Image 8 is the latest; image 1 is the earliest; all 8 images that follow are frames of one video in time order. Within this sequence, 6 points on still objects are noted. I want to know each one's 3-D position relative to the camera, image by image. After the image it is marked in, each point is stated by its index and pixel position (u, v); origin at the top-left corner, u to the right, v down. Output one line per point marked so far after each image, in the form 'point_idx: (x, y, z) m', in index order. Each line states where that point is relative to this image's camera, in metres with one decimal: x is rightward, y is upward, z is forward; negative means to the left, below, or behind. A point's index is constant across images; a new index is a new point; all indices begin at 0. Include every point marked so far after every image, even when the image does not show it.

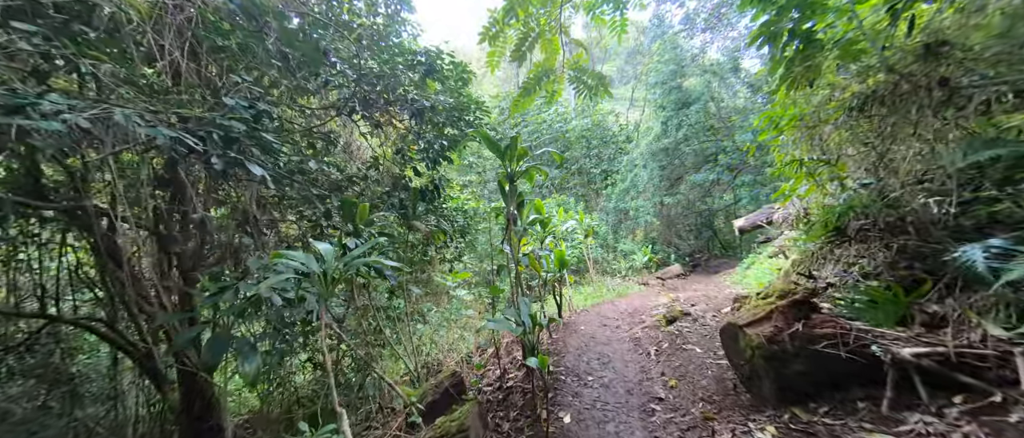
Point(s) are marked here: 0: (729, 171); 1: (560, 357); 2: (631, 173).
0: (+5.1, +1.1, +9.1) m
1: (+0.4, -1.1, +3.1) m
2: (+3.2, +1.3, +10.5) m
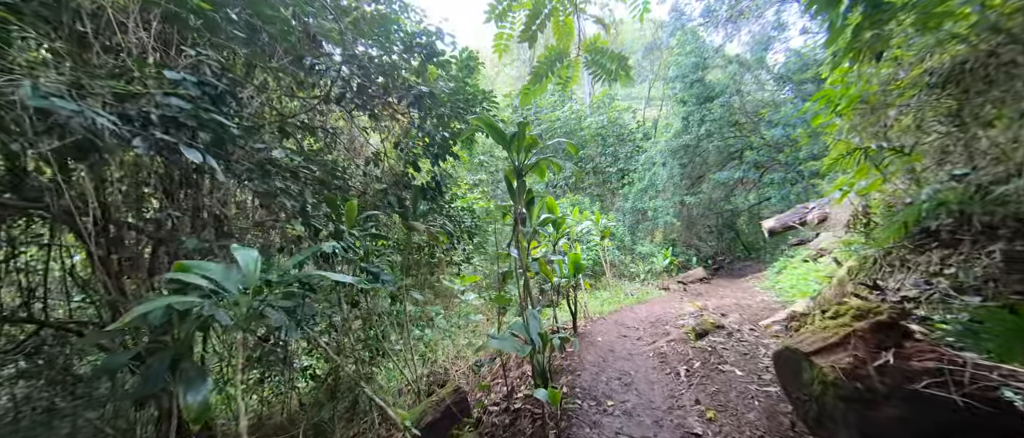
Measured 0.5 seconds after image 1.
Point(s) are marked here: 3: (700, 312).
0: (+5.4, +1.1, +8.6) m
1: (+0.4, -1.1, +2.8) m
2: (+3.5, +1.2, +10.1) m
3: (+1.8, -0.9, +3.7) m
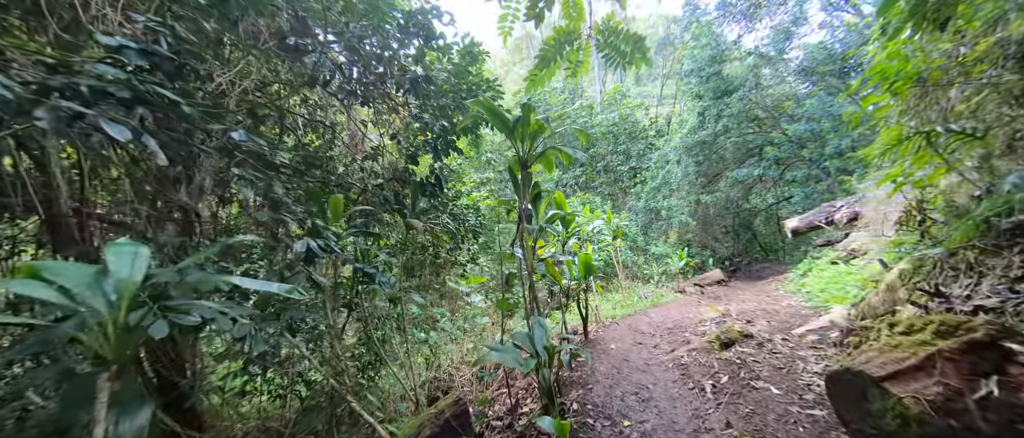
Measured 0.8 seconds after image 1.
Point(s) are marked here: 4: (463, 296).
0: (+5.5, +1.1, +8.2) m
1: (+0.5, -1.1, +2.5) m
2: (+3.8, +1.2, +9.7) m
3: (+1.8, -0.9, +3.4) m
4: (-0.6, -0.9, +4.6) m
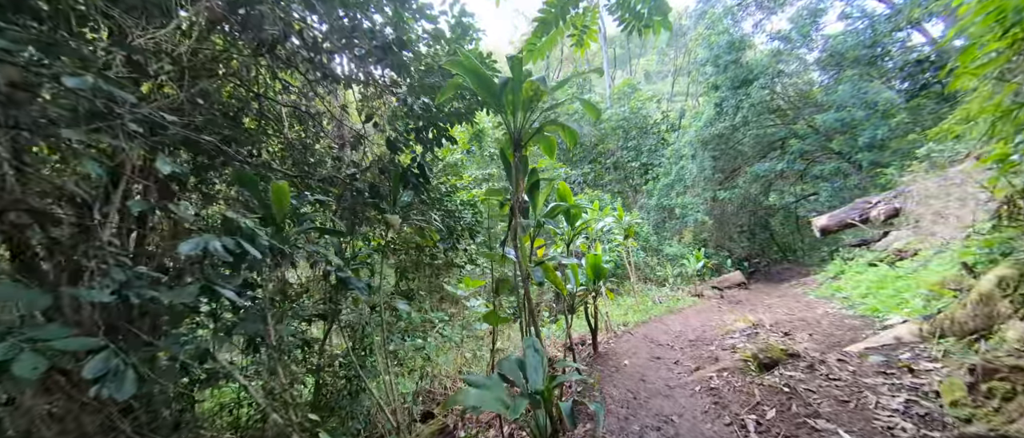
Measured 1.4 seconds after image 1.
0: (+5.6, +1.2, +7.7) m
1: (+0.5, -1.1, +2.1) m
2: (+3.9, +1.3, +9.3) m
3: (+1.8, -0.8, +2.9) m
4: (-0.5, -0.9, +4.2) m
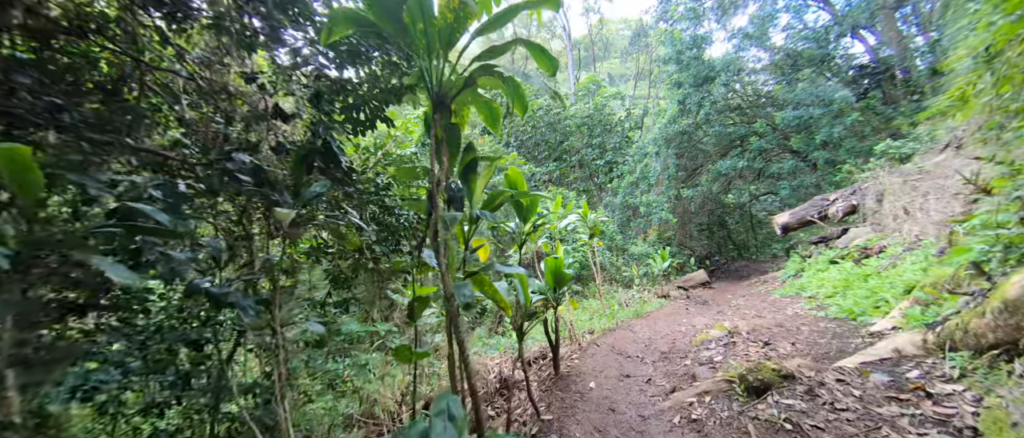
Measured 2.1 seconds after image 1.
0: (+4.9, +1.2, +7.7) m
1: (+0.2, -1.0, +1.7) m
2: (+3.0, +1.3, +9.1) m
3: (+1.5, -0.8, +2.6) m
4: (-1.0, -0.9, +3.7) m
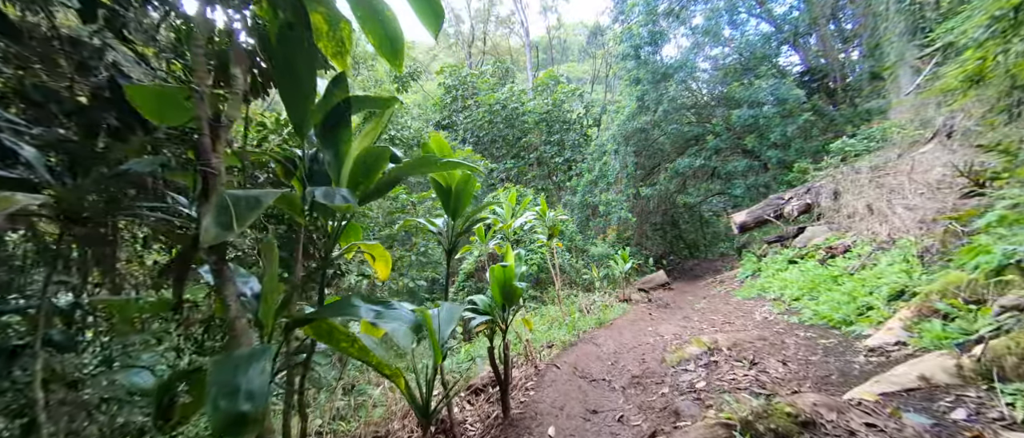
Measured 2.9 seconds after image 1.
0: (+4.0, +1.2, +7.7) m
1: (0.0, -1.0, +1.2) m
2: (+2.0, +1.3, +8.8) m
3: (+1.1, -0.8, +2.2) m
4: (-1.4, -0.9, +3.1) m
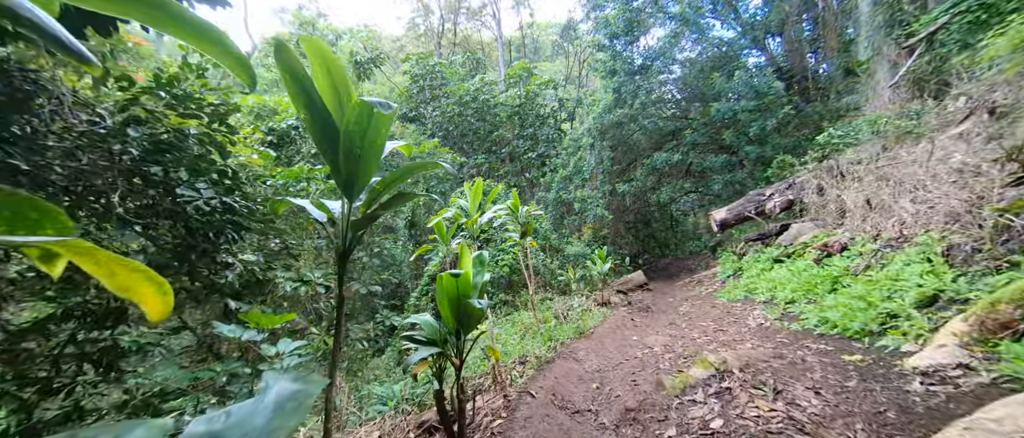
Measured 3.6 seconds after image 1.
0: (+3.4, +1.3, +7.4) m
1: (-0.1, -1.0, +0.7) m
2: (+1.3, +1.4, +8.4) m
3: (+1.0, -0.7, +1.8) m
4: (-1.6, -0.8, +2.5) m
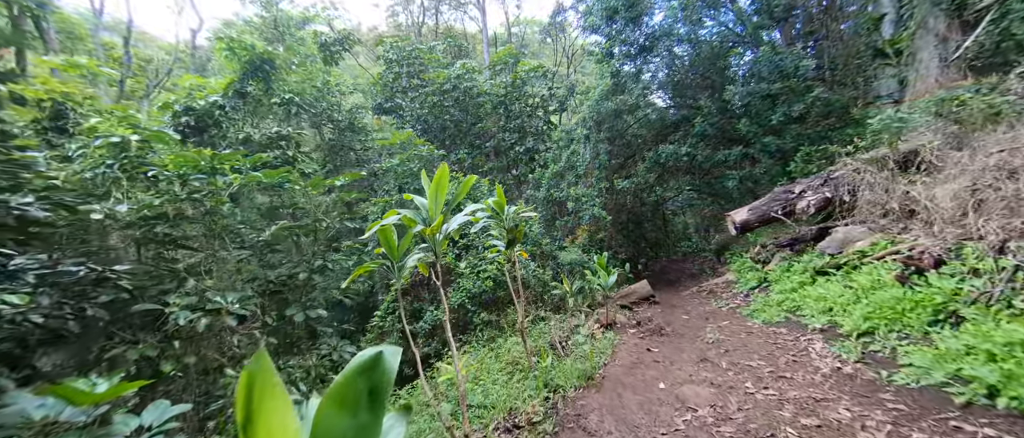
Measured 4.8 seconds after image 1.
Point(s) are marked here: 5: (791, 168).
0: (+3.2, +1.2, +6.6) m
1: (-0.1, -1.0, -0.3) m
2: (+1.1, +1.3, +7.6) m
3: (+0.9, -0.8, +0.9) m
4: (-1.7, -0.8, +1.5) m
5: (+4.1, +0.8, +5.9) m
